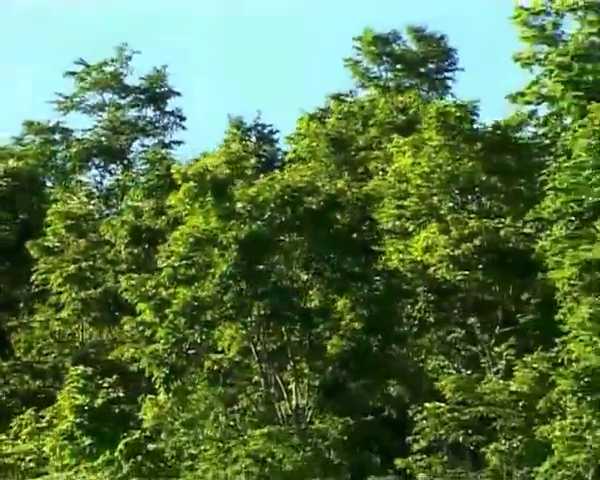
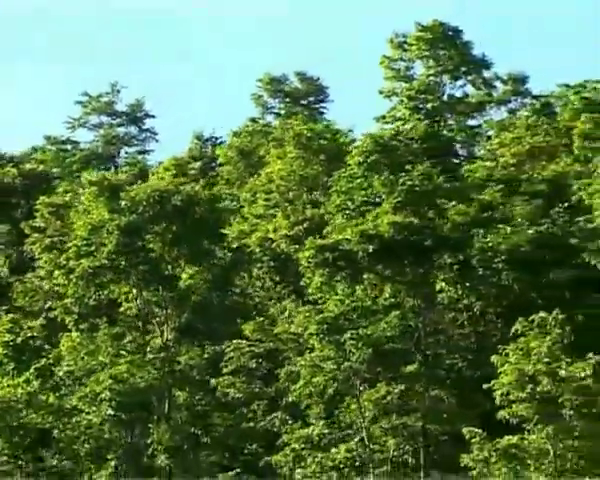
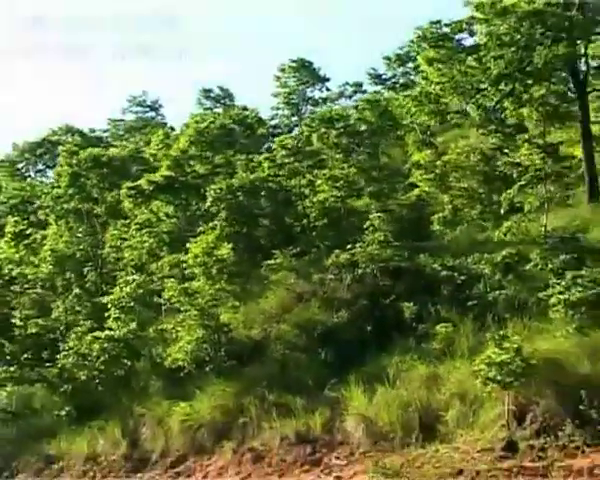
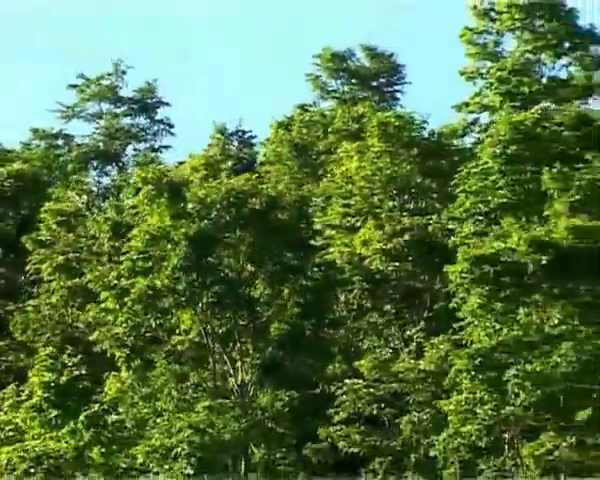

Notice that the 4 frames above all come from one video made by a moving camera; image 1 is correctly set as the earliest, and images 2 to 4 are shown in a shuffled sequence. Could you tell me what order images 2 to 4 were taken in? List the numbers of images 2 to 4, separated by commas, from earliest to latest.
4, 2, 3
